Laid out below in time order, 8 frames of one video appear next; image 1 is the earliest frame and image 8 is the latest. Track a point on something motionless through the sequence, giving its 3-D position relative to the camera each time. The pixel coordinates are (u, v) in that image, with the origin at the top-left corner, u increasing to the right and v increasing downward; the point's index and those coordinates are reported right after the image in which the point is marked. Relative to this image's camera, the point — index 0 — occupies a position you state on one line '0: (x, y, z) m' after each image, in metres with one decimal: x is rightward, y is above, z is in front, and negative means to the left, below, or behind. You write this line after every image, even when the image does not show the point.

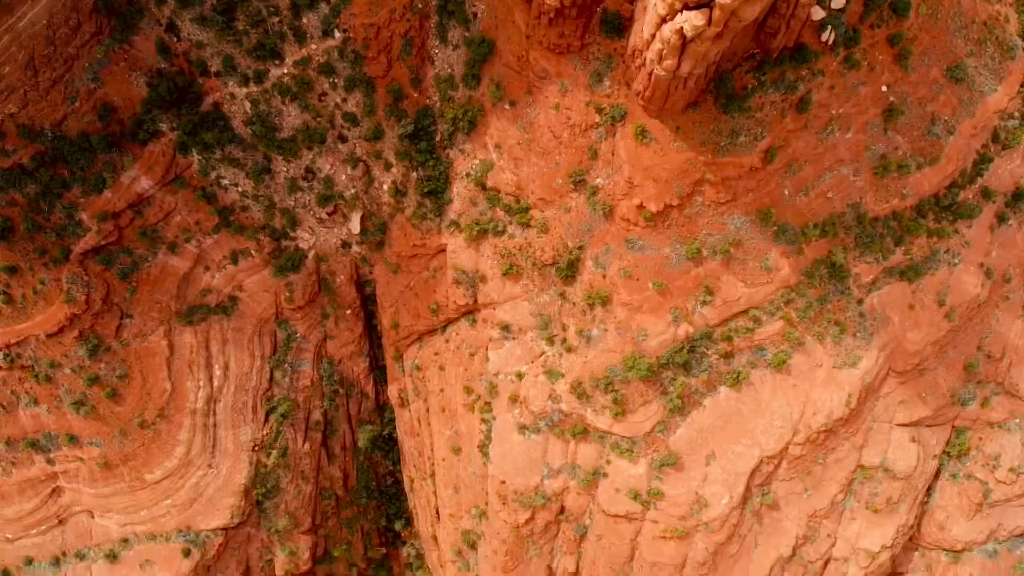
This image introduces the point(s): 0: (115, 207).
0: (-10.5, +2.2, +16.8) m
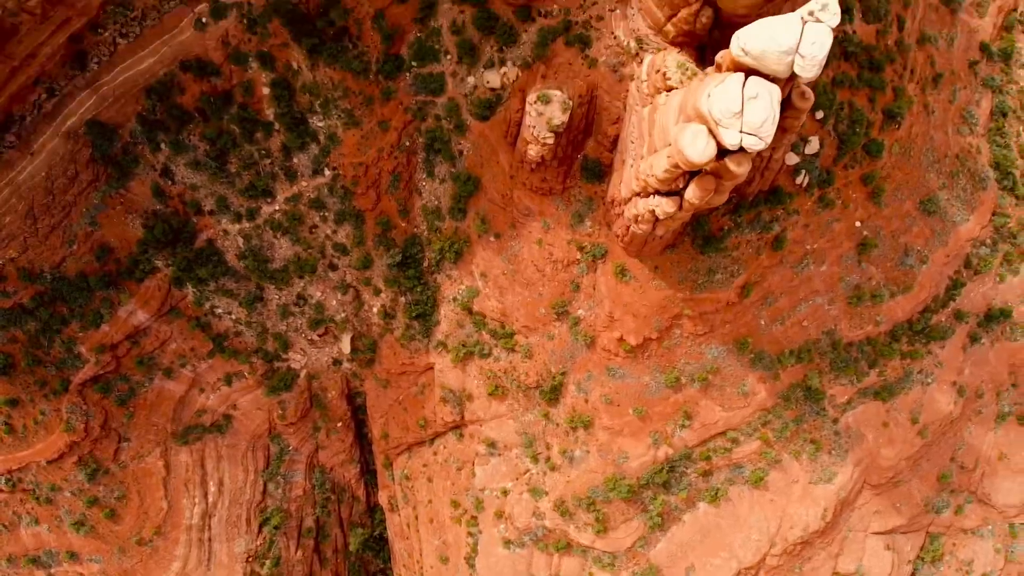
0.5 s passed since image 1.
0: (-10.9, -1.4, +17.3) m
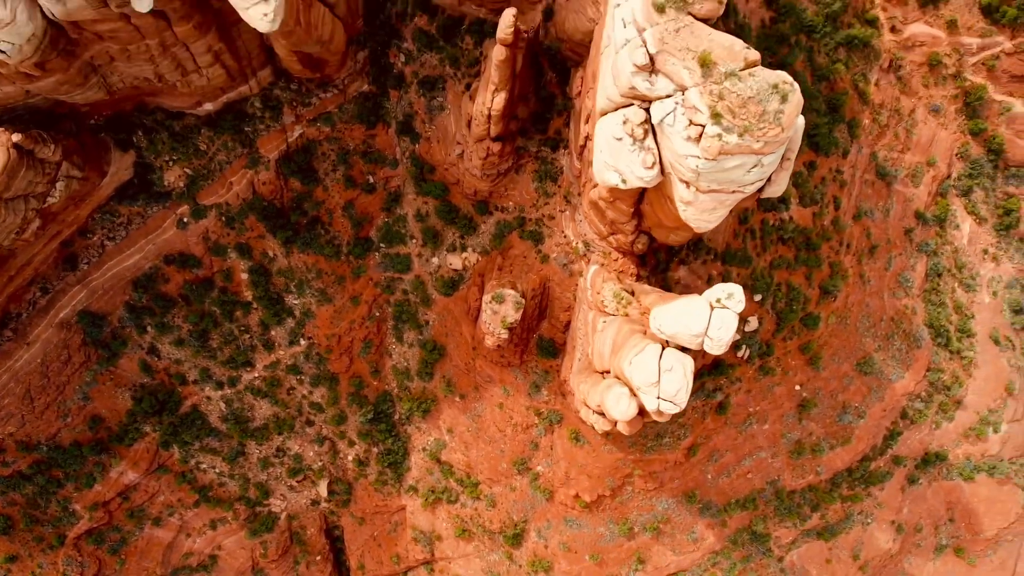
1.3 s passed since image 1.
0: (-12.0, -6.2, +18.7) m
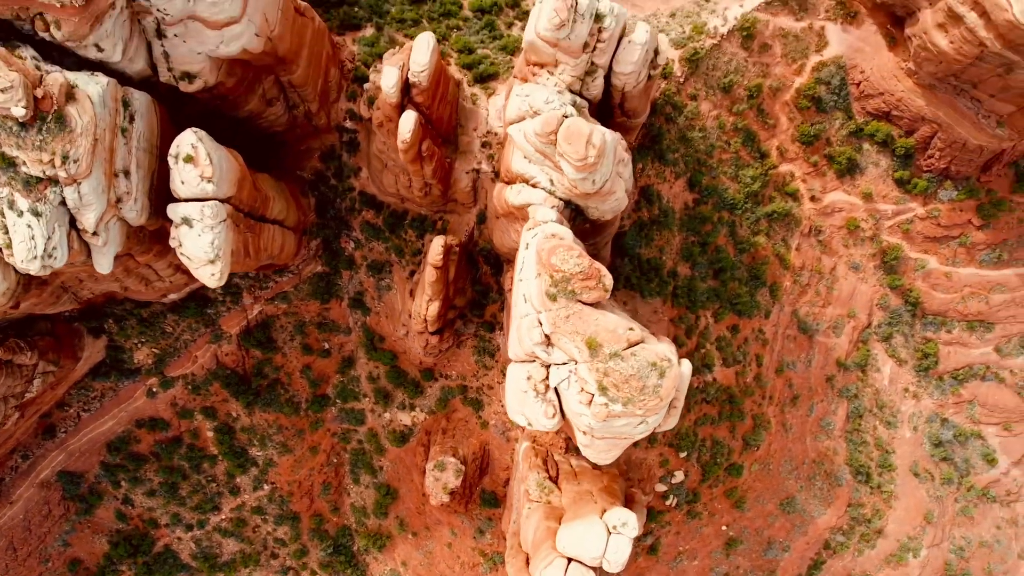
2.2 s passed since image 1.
0: (-13.7, -10.9, +20.3) m
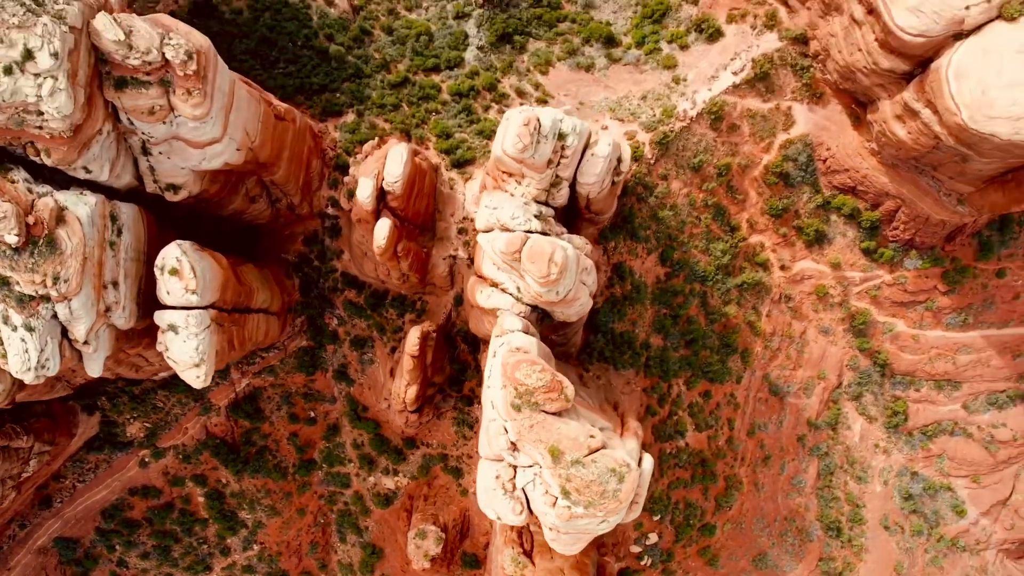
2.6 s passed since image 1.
0: (-14.3, -13.2, +21.1) m
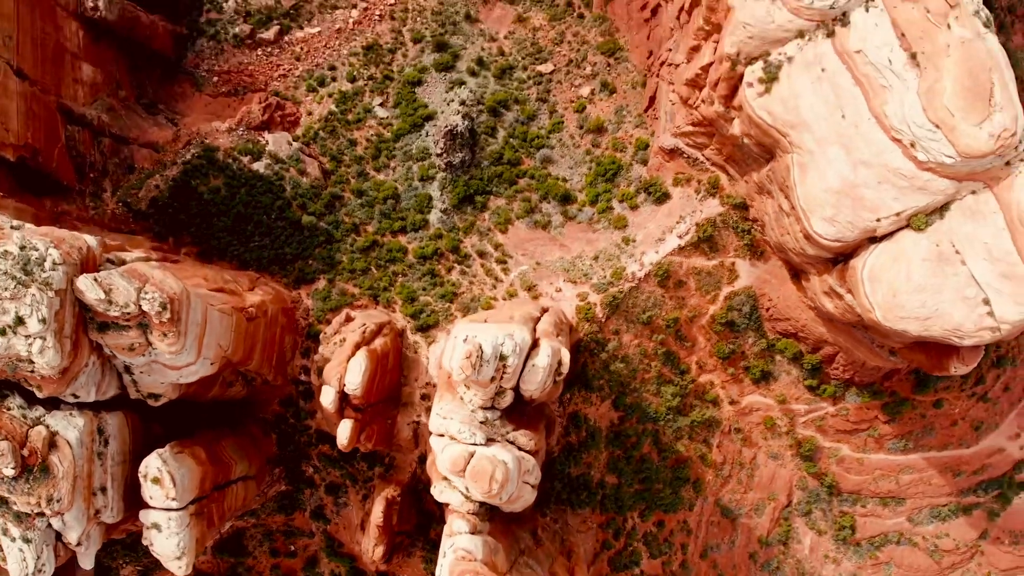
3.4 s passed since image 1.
0: (-15.4, -18.1, +22.7) m
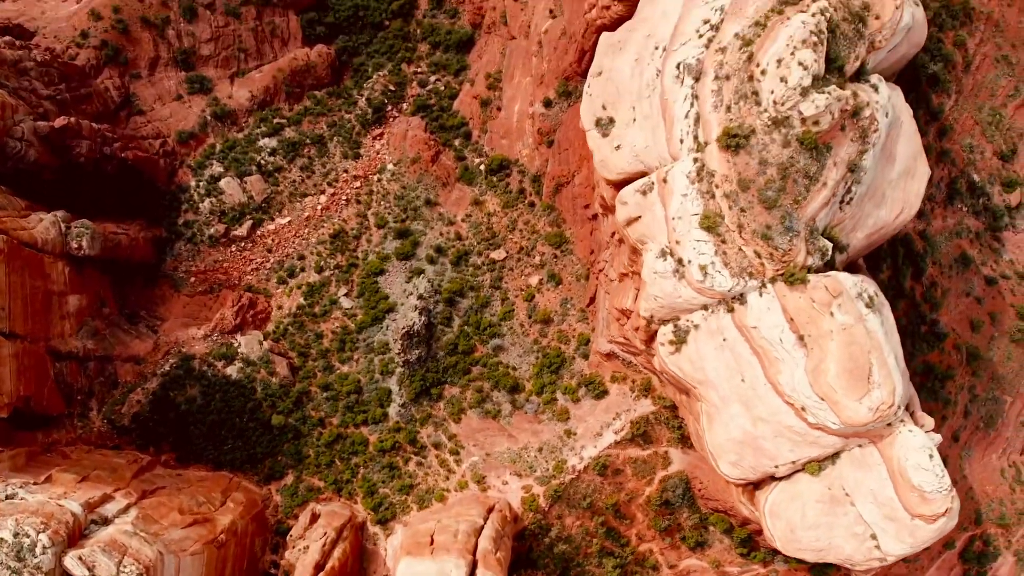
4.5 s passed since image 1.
0: (-16.9, -24.8, +25.0) m
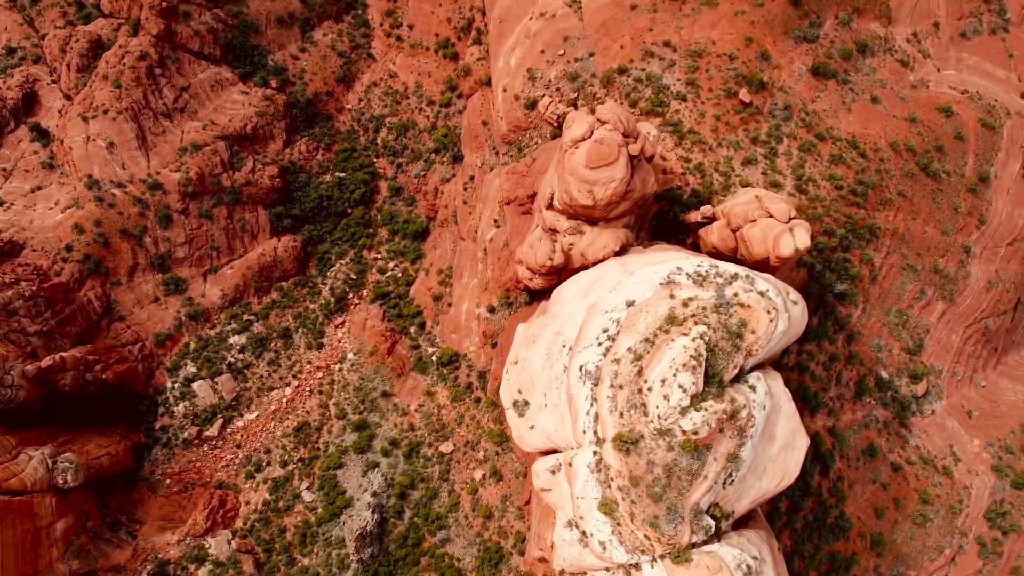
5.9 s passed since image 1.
0: (-19.1, -32.9, +28.1) m
